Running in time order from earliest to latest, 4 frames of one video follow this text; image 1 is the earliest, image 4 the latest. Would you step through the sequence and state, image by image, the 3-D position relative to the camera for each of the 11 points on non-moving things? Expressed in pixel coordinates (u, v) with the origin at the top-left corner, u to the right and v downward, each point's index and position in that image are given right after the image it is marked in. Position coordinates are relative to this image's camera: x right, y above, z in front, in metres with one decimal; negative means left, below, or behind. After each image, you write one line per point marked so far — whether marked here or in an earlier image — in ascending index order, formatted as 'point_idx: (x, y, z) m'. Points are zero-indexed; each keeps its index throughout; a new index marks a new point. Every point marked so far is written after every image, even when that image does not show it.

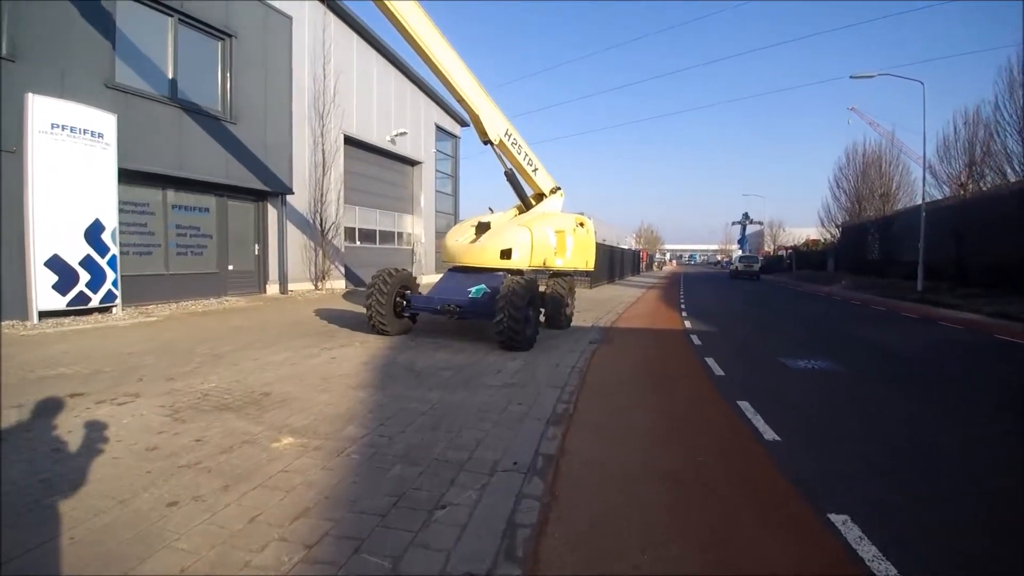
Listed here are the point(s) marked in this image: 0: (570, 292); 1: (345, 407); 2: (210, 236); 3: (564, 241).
0: (+1.2, -0.1, +12.7) m
1: (-1.4, -1.0, +5.1) m
2: (-6.6, +1.1, +13.3) m
3: (+1.0, +1.0, +12.2) m
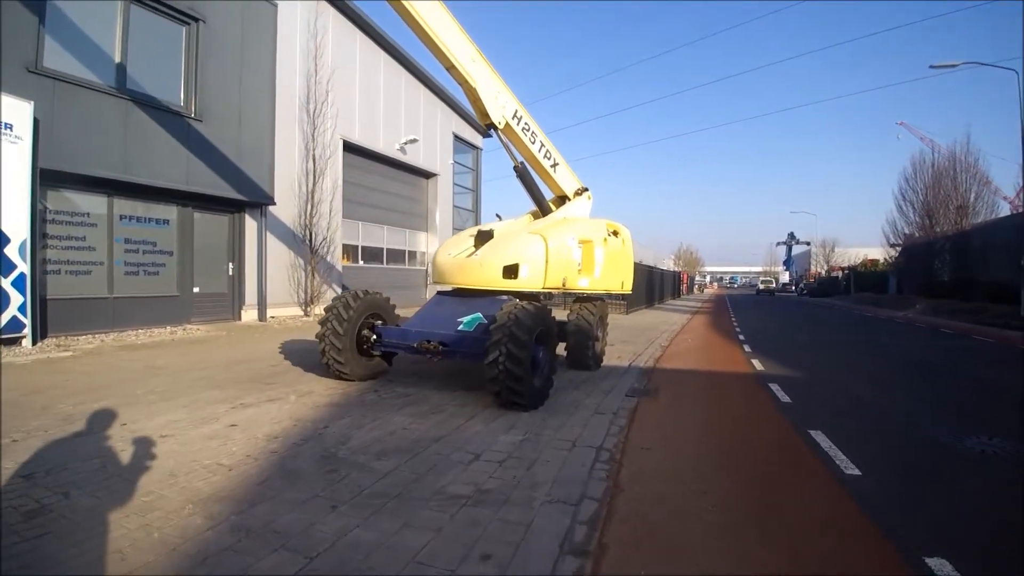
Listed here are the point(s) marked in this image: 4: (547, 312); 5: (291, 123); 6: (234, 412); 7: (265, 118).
0: (+1.5, -0.5, +10.0) m
1: (-1.6, -1.2, +2.6) m
2: (-6.3, +0.6, +11.2) m
3: (+1.3, +0.5, +9.6) m
4: (+0.4, -0.3, +7.1) m
5: (-4.9, +3.7, +13.4) m
6: (-2.4, -1.1, +5.3) m
7: (-5.2, +3.6, +12.6) m
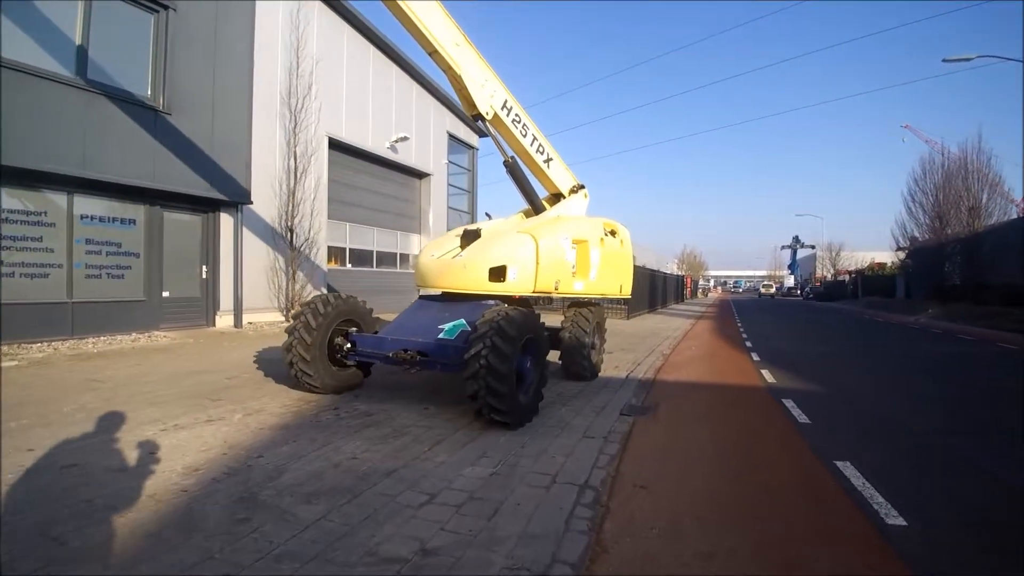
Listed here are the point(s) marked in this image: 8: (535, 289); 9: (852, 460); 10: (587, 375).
0: (+1.3, -0.6, +9.3) m
1: (-1.8, -1.2, +1.9) m
2: (-6.5, +0.6, +10.5) m
3: (+1.1, +0.5, +8.9) m
4: (+0.2, -0.3, +6.4) m
5: (-5.1, +3.6, +12.7) m
6: (-2.6, -1.1, +4.6) m
7: (-5.3, +3.5, +11.9) m
8: (+0.3, 0.0, +8.0) m
9: (+2.7, -1.4, +4.8) m
10: (+1.1, -1.3, +8.9) m
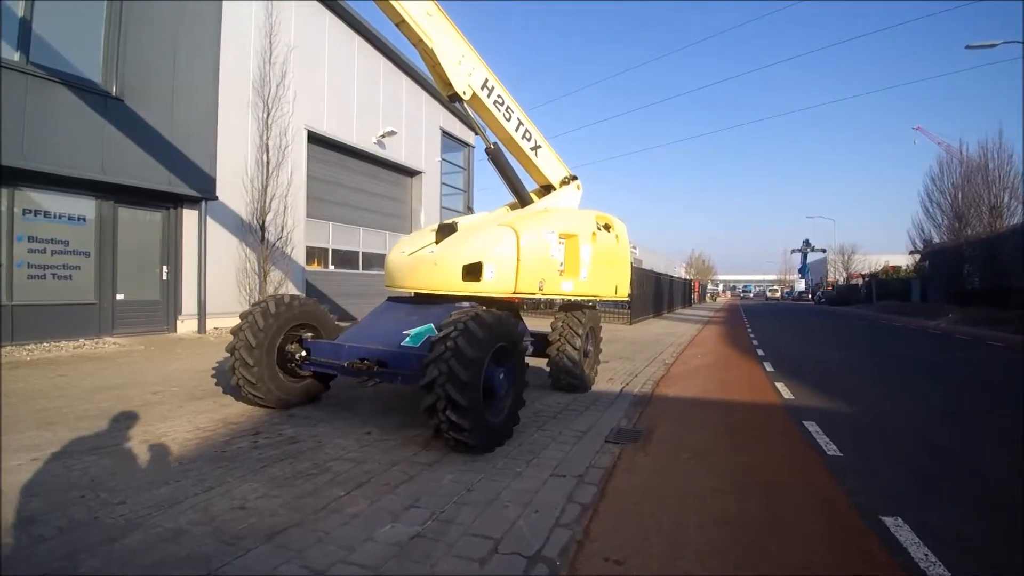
0: (+1.0, -0.6, +8.3) m
1: (-2.2, -1.1, +0.9) m
2: (-6.7, +0.5, +9.6) m
3: (+0.8, +0.5, +7.9) m
4: (-0.1, -0.3, +5.4) m
5: (-5.3, +3.5, +11.8) m
6: (-2.9, -1.1, +3.6) m
7: (-5.5, +3.4, +11.0) m
8: (0.0, 0.0, +7.0) m
9: (+2.3, -1.4, +3.7) m
10: (+0.8, -1.3, +7.8) m
